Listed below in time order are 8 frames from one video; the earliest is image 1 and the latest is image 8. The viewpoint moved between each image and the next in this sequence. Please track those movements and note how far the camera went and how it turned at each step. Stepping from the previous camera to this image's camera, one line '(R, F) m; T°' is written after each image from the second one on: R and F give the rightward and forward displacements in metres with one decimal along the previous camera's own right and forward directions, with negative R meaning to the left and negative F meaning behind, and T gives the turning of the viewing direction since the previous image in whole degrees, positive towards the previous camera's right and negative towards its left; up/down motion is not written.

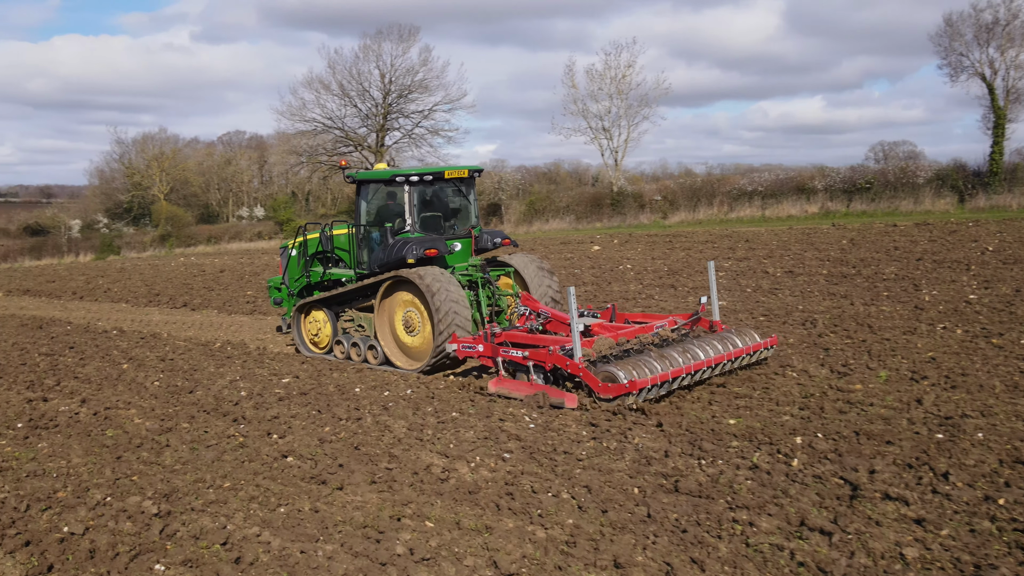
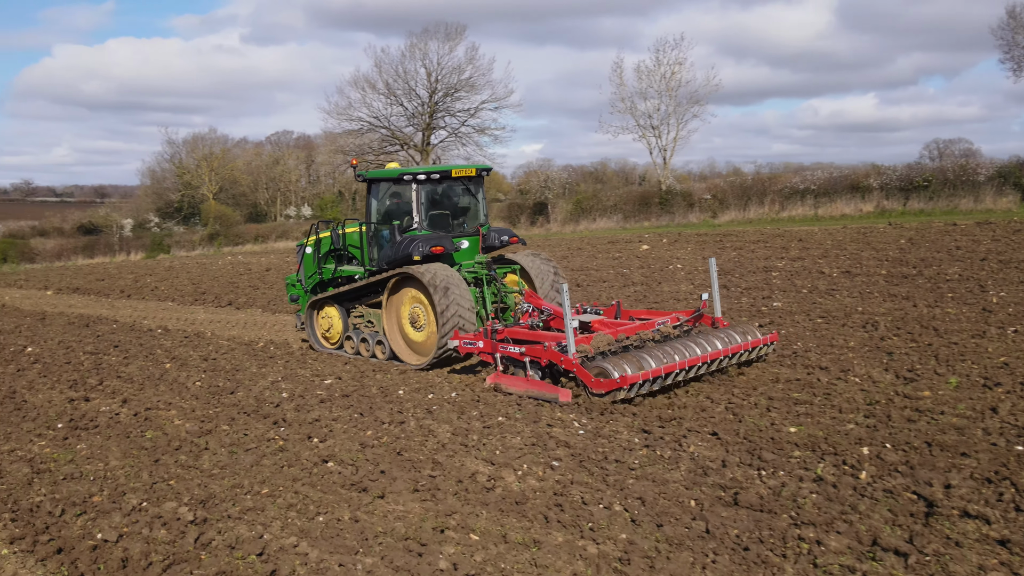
(0.0, +0.2) m; -3°
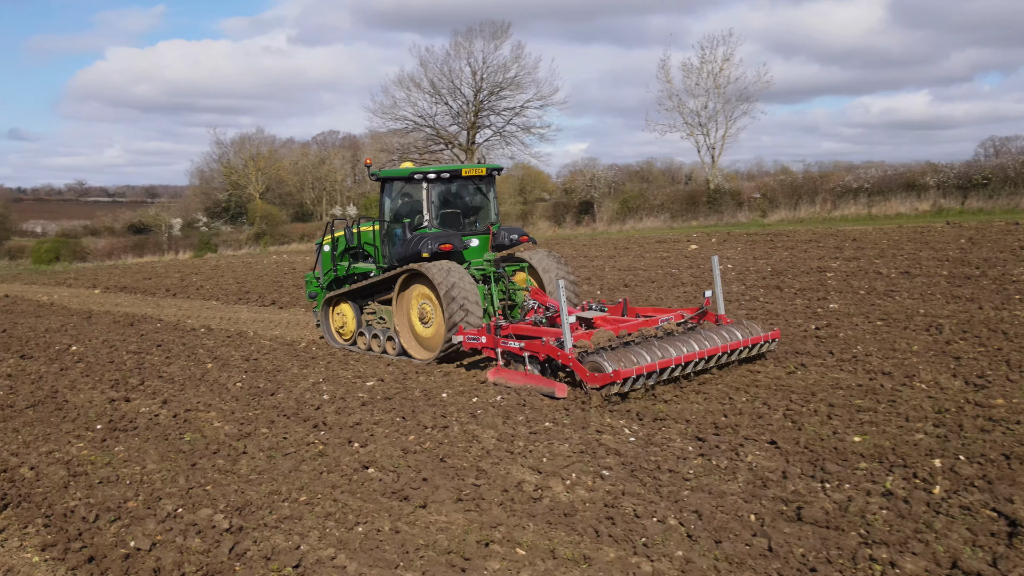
(0.0, +0.2) m; -3°
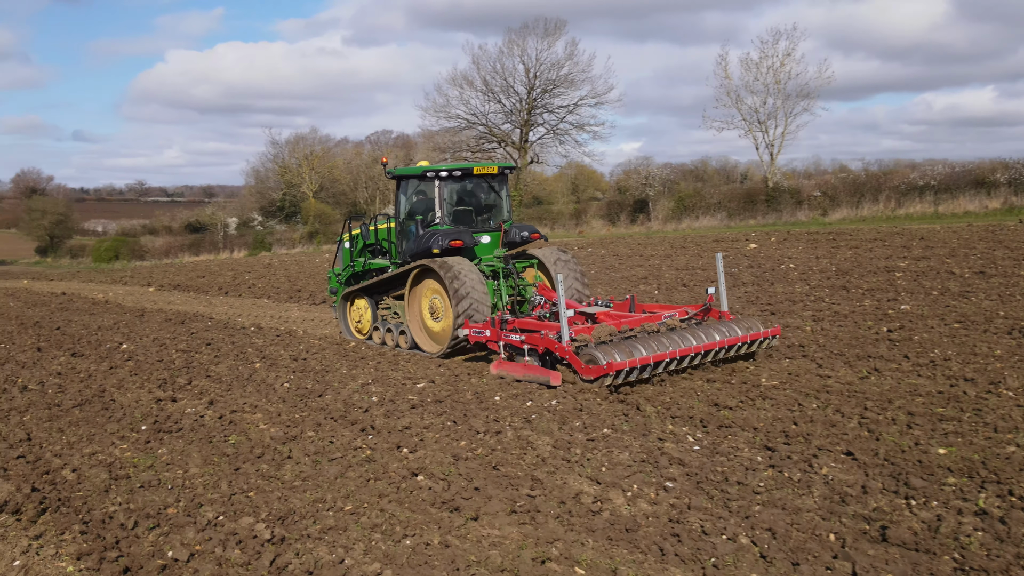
(0.0, +0.3) m; -3°
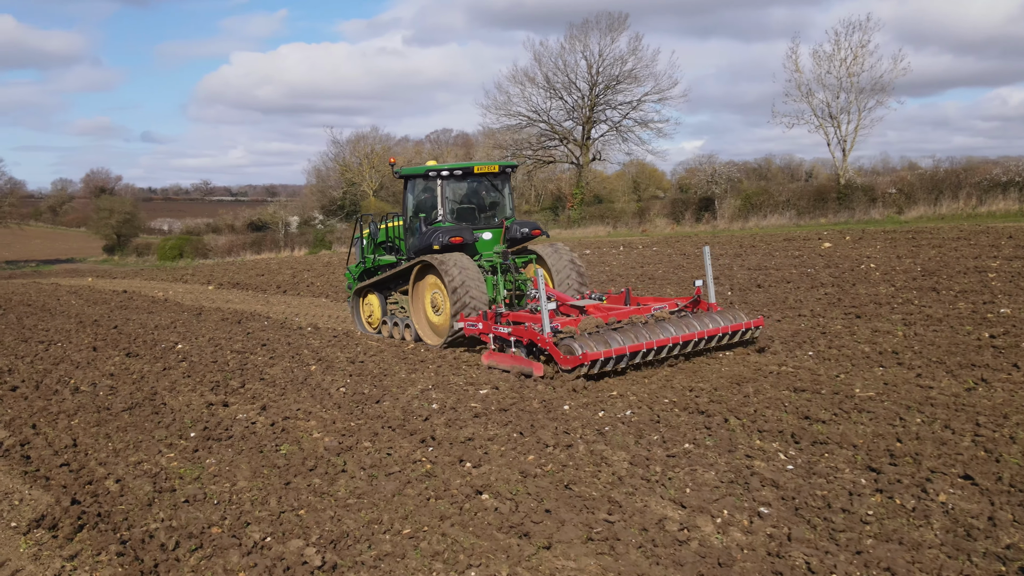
(-0.1, +0.4) m; -3°
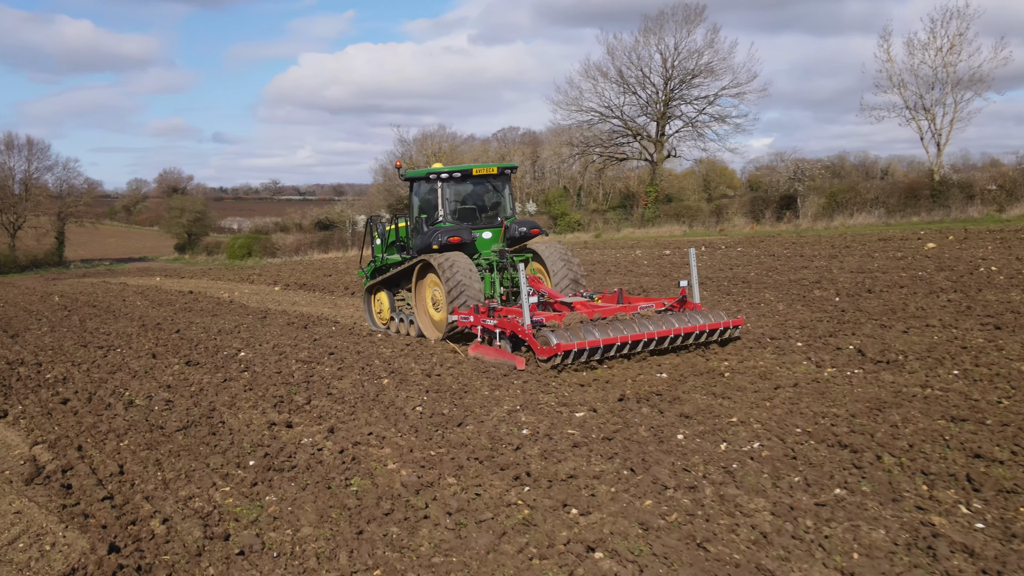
(-0.2, +0.8) m; -4°
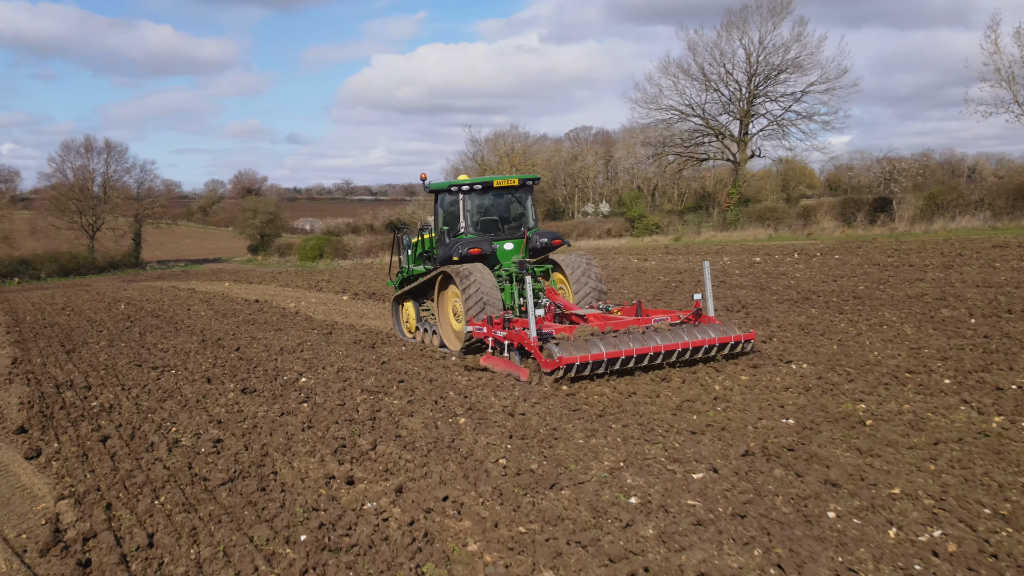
(-0.2, +0.9) m; -4°
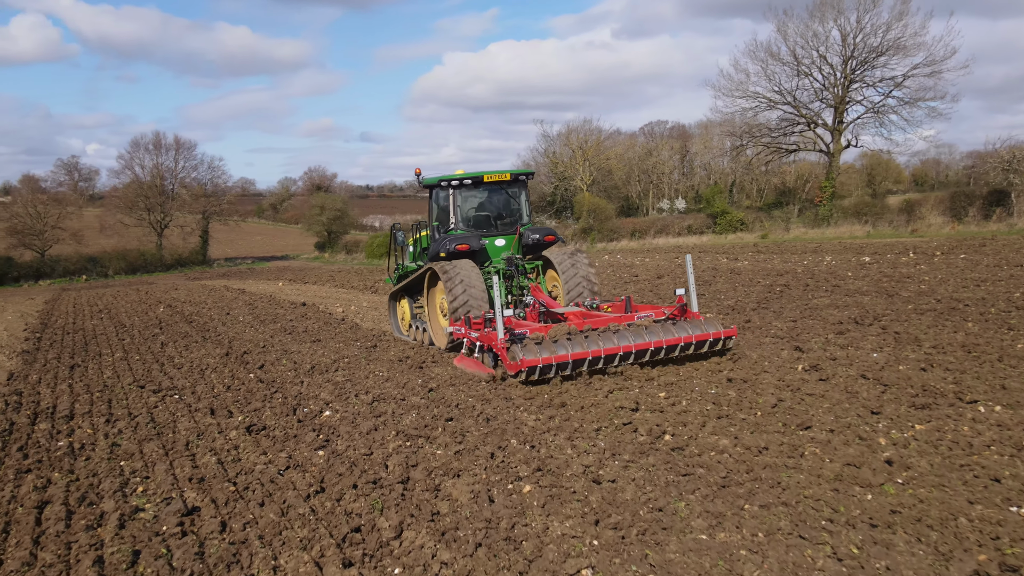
(-0.1, +1.8) m; -4°
